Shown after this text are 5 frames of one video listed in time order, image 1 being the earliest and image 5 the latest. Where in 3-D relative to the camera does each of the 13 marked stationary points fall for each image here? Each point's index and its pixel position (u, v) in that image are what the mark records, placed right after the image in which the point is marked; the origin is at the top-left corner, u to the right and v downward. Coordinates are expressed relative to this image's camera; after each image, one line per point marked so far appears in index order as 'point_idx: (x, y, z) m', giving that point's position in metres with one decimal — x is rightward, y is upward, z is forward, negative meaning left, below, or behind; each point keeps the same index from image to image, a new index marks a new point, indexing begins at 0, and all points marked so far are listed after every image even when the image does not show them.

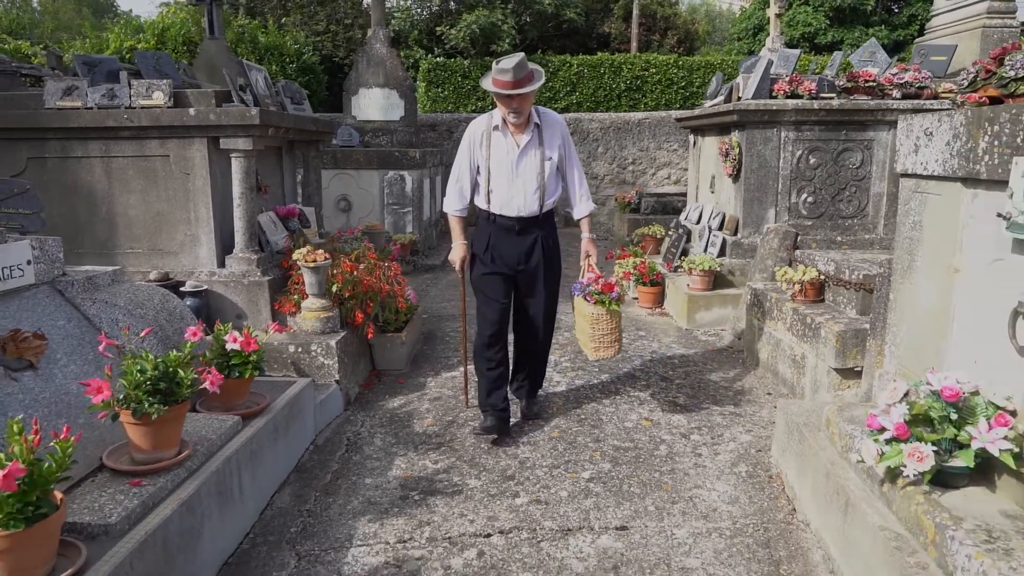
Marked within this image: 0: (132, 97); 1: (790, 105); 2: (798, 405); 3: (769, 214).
0: (-1.8, +0.9, +3.8) m
1: (+1.7, +1.1, +5.0) m
2: (+1.0, -0.4, +3.0) m
3: (+1.6, +0.5, +5.2) m
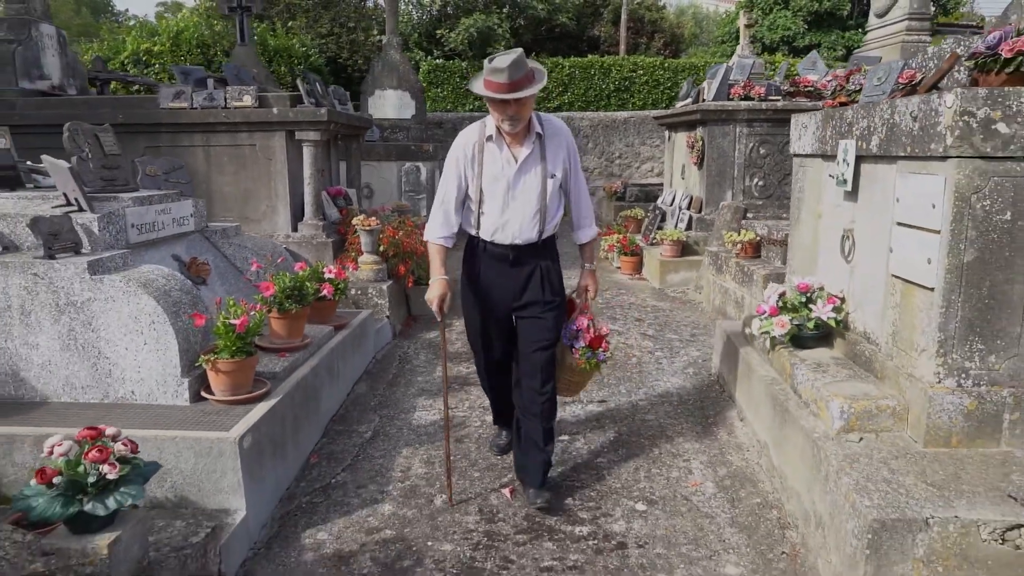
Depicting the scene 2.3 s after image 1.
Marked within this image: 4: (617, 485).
0: (-1.7, +1.1, +4.9) m
1: (+1.7, +1.4, +6.1) m
2: (+1.1, -0.2, +4.2) m
3: (+1.7, +0.7, +6.4) m
4: (+0.4, -0.7, +3.0) m
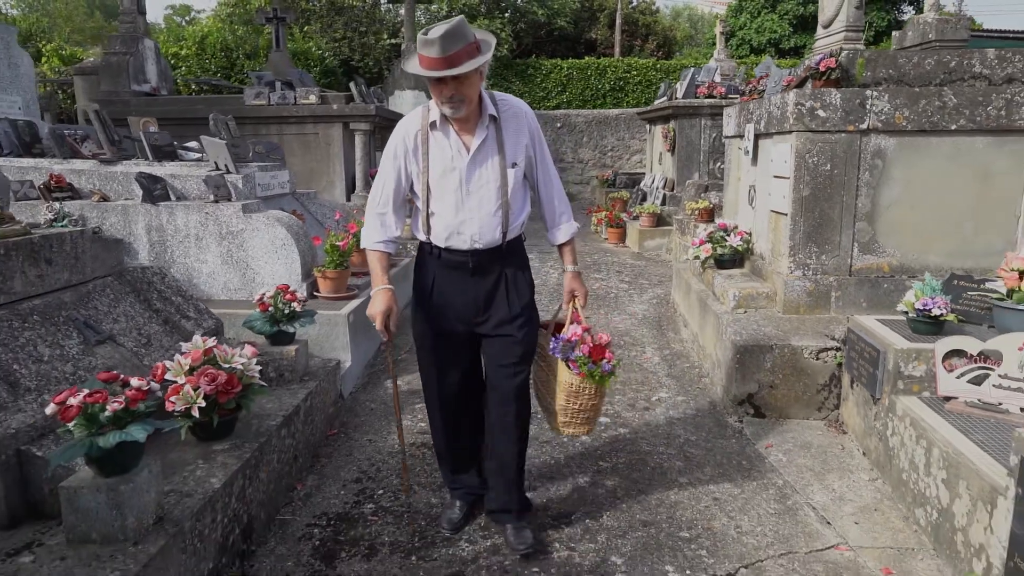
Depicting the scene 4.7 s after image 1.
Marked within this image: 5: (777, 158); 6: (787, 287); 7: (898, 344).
0: (-1.6, +1.5, +6.3) m
1: (+1.8, +1.7, +7.5) m
2: (+1.2, +0.2, +5.6) m
3: (+1.7, +1.1, +7.8) m
4: (+0.4, -0.4, +4.3) m
5: (+1.2, +0.6, +3.8) m
6: (+1.2, 0.0, +3.7) m
7: (+1.3, -0.2, +2.9) m
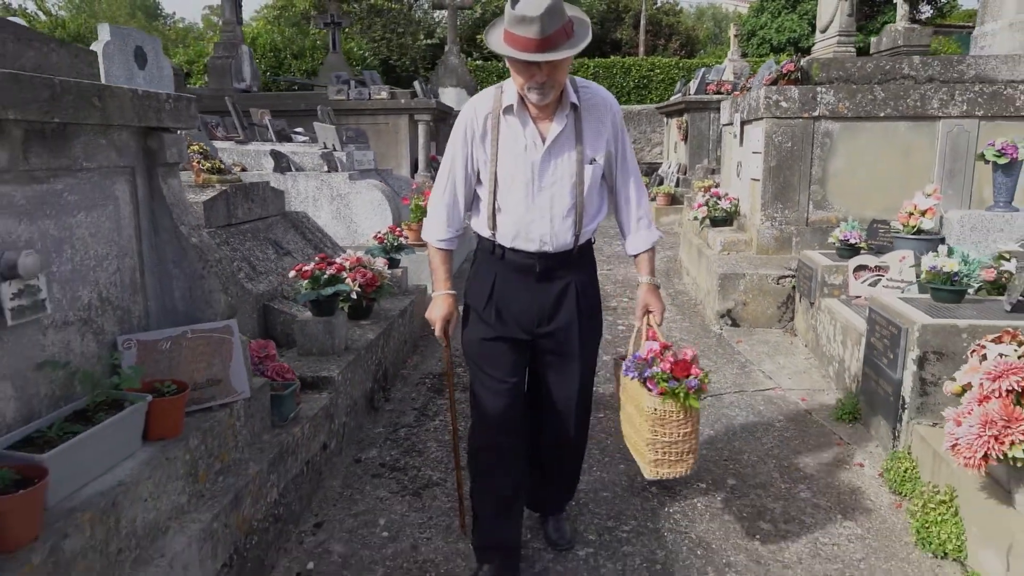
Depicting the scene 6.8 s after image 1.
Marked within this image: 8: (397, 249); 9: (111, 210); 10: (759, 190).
0: (-1.3, +1.8, +7.6) m
1: (+2.2, +2.0, +8.7) m
2: (+1.5, +0.5, +6.8) m
3: (+2.1, +1.4, +9.0) m
4: (+0.7, -0.1, +5.6) m
5: (+1.5, +0.9, +5.1) m
6: (+1.5, +0.3, +4.9) m
7: (+1.6, +0.1, +4.1) m
8: (-0.6, +0.2, +4.6) m
9: (-1.0, +0.2, +2.0) m
10: (+1.5, +0.6, +5.0) m
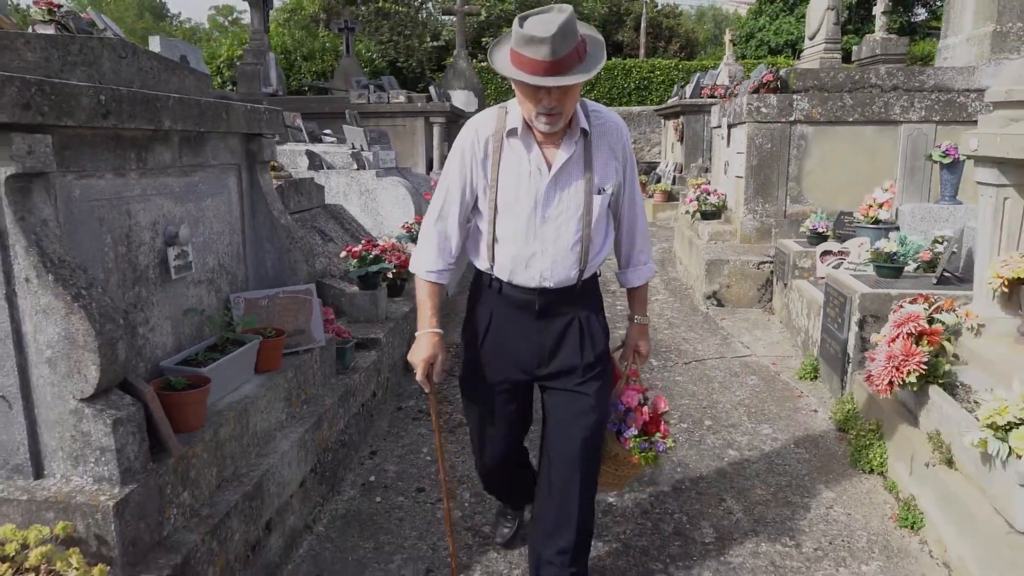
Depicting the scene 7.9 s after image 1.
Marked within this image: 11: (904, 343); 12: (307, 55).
0: (-1.2, +1.9, +8.3) m
1: (+2.2, +2.1, +9.4) m
2: (+1.5, +0.6, +7.4) m
3: (+2.2, +1.5, +9.6) m
4: (+0.8, 0.0, +6.2) m
5: (+1.6, +1.0, +5.7) m
6: (+1.6, +0.4, +5.6) m
7: (+1.6, +0.2, +4.7) m
8: (-0.6, +0.3, +5.2) m
9: (-0.9, +0.3, +2.7) m
10: (+1.6, +0.7, +5.6) m
11: (+1.2, -0.2, +2.6) m
12: (-4.8, +5.5, +19.4) m
